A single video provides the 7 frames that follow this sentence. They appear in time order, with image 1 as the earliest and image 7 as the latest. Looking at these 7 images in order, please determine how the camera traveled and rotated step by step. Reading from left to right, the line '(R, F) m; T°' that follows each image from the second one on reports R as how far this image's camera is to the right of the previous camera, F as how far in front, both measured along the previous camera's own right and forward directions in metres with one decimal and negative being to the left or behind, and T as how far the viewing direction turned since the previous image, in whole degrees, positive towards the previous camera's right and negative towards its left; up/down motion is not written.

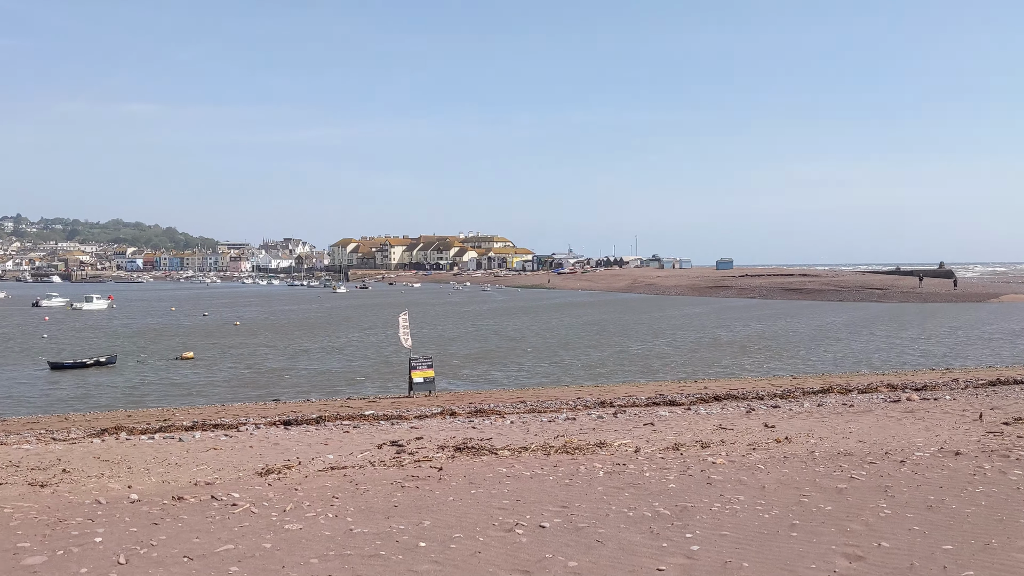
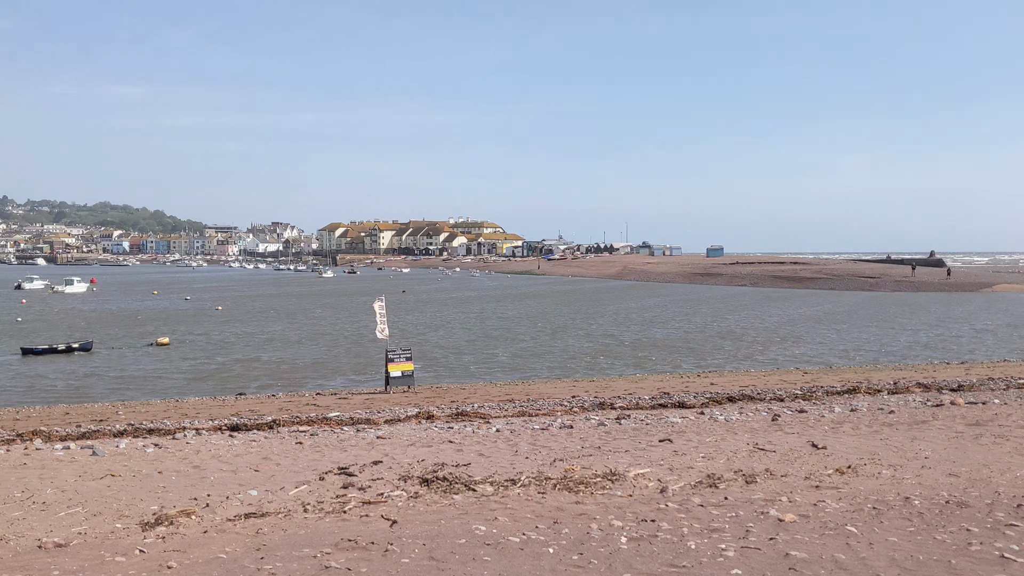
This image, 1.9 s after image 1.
(0.0, +2.3) m; +1°
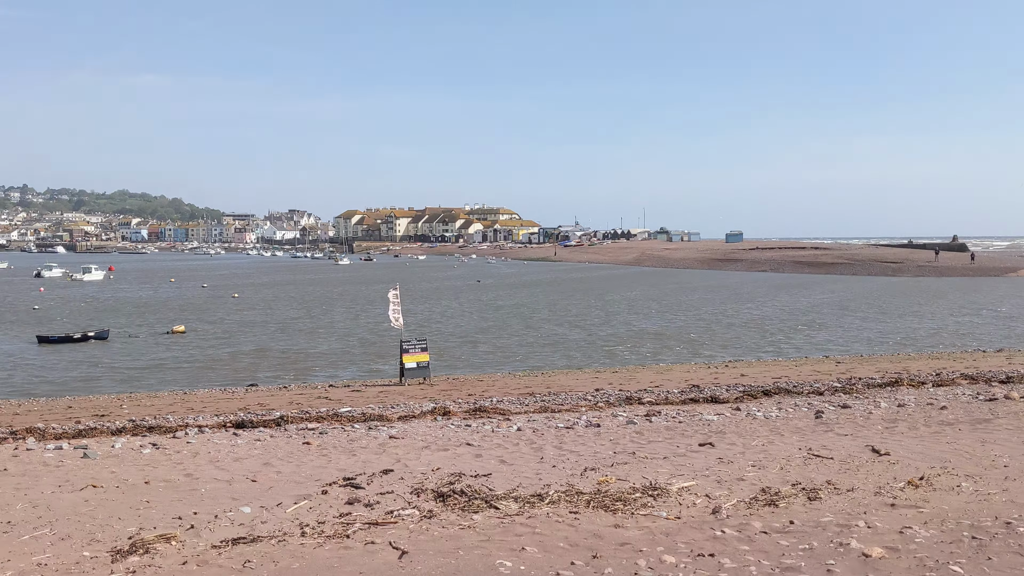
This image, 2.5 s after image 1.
(-0.1, +0.9) m; -1°
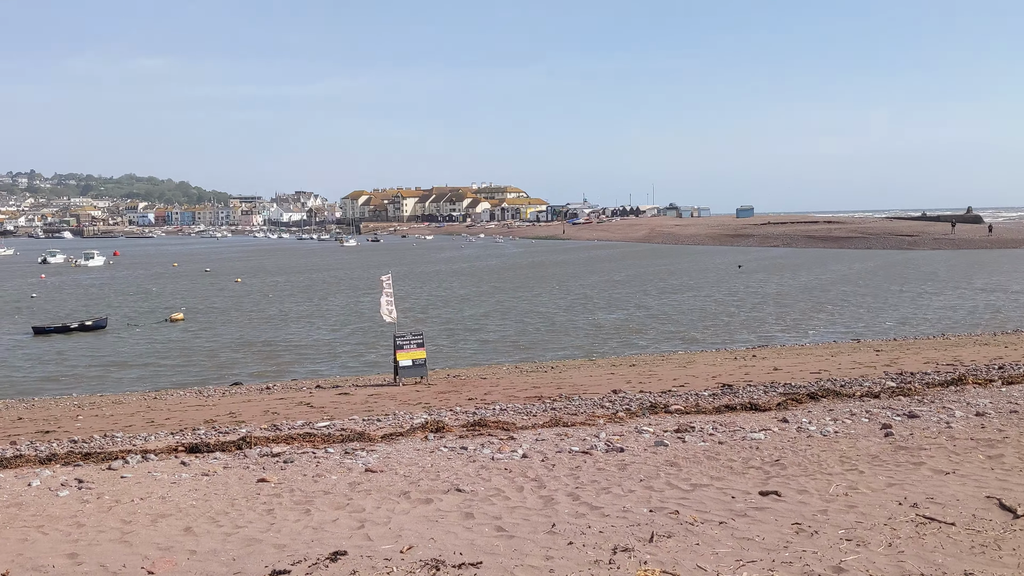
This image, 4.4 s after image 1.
(+0.1, +2.1) m; -1°
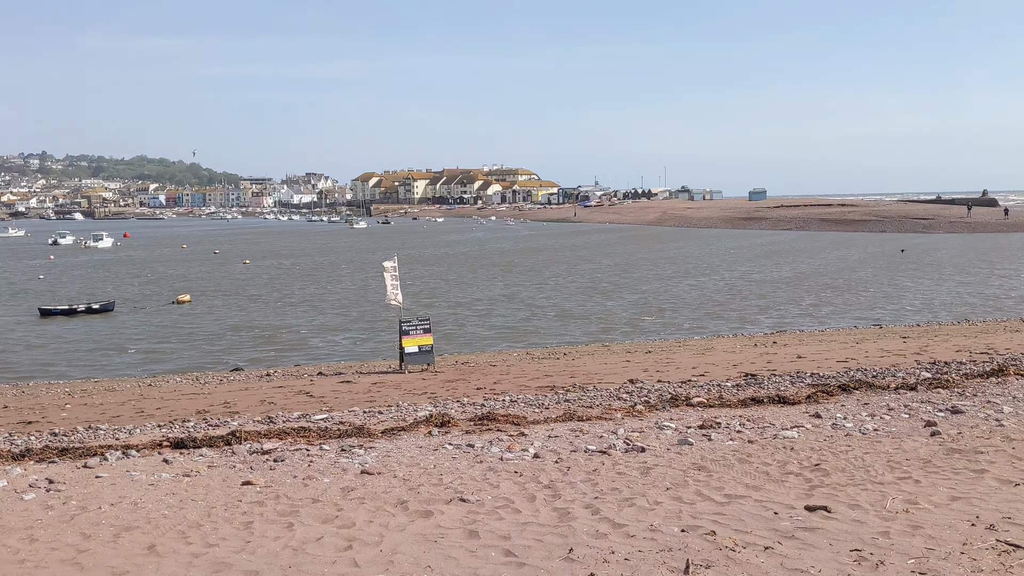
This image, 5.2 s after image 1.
(0.0, +0.9) m; -1°
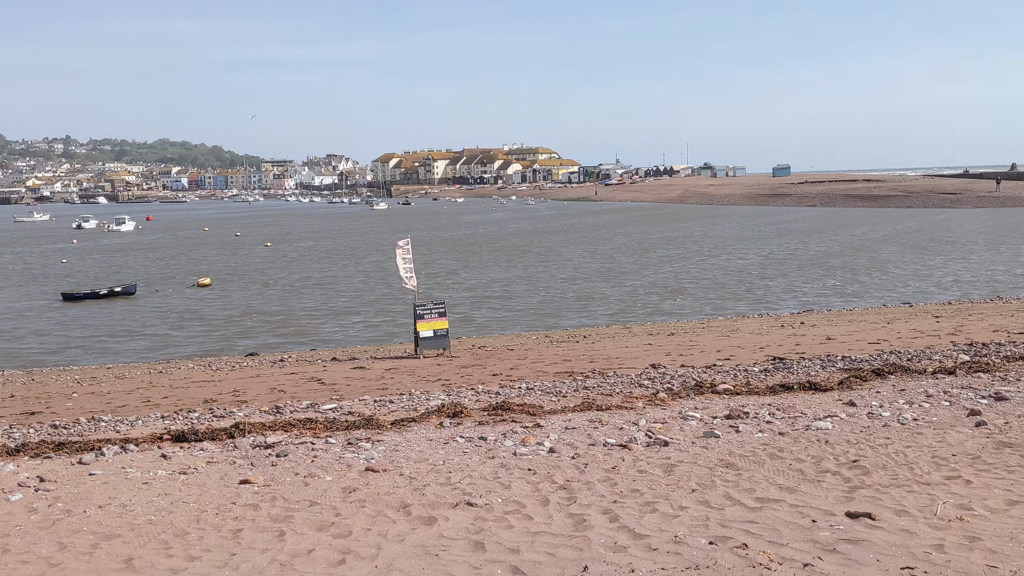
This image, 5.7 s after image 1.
(+0.1, +0.5) m; -1°
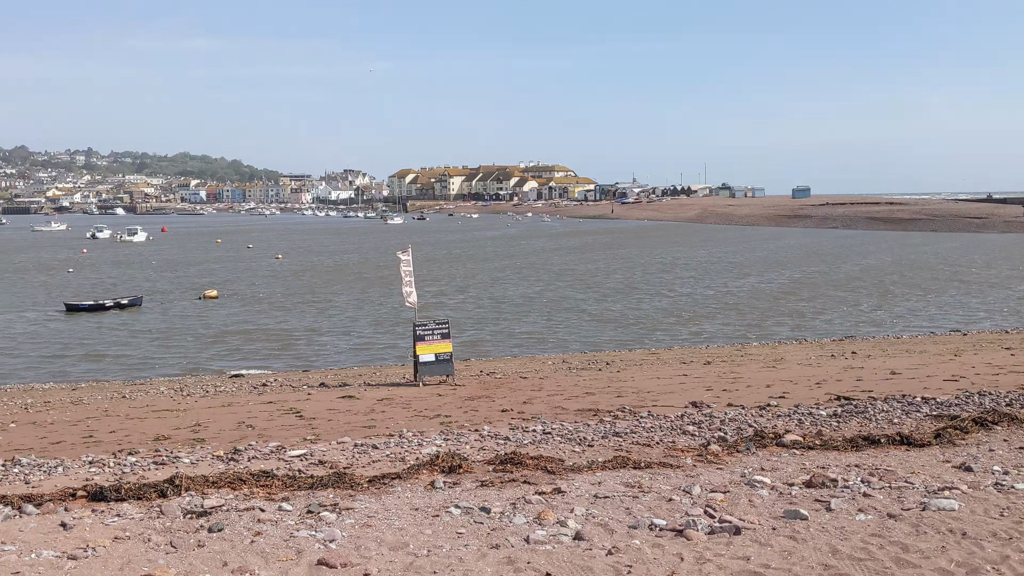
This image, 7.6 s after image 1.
(0.0, +2.2) m; -1°
